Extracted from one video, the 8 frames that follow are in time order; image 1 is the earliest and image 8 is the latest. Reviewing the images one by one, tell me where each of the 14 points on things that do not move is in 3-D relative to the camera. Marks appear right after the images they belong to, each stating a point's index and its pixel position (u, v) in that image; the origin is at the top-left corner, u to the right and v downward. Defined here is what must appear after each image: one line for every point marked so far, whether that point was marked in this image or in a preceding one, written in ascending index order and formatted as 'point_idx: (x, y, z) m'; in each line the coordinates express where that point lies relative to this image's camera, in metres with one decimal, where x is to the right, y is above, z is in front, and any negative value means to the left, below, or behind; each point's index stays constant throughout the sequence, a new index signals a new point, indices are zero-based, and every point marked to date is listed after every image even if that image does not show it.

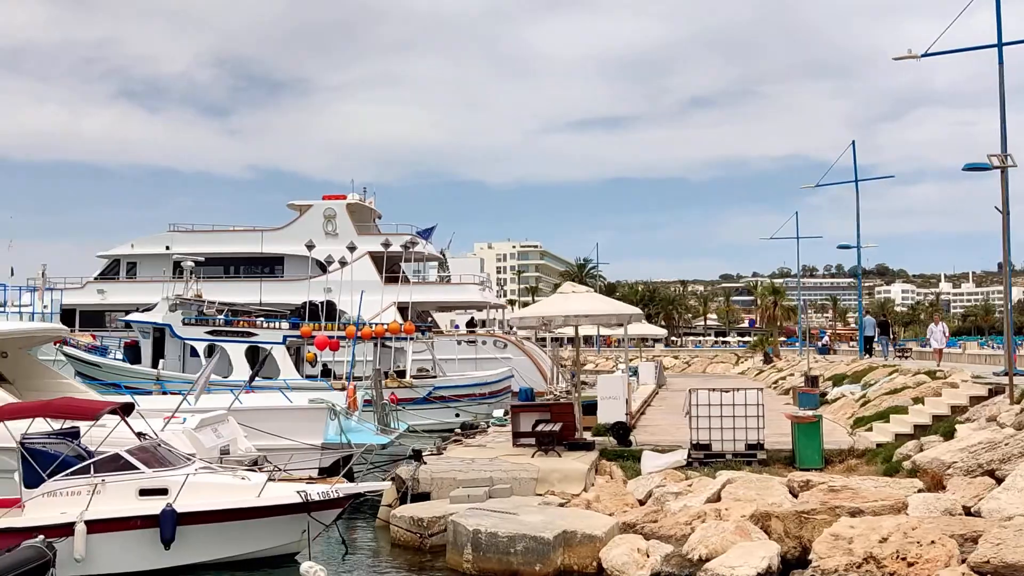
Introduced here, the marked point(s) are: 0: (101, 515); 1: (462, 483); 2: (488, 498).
0: (-2.7, -1.5, +7.4) m
1: (-0.4, -1.7, +9.7) m
2: (-0.2, -1.8, +9.4) m
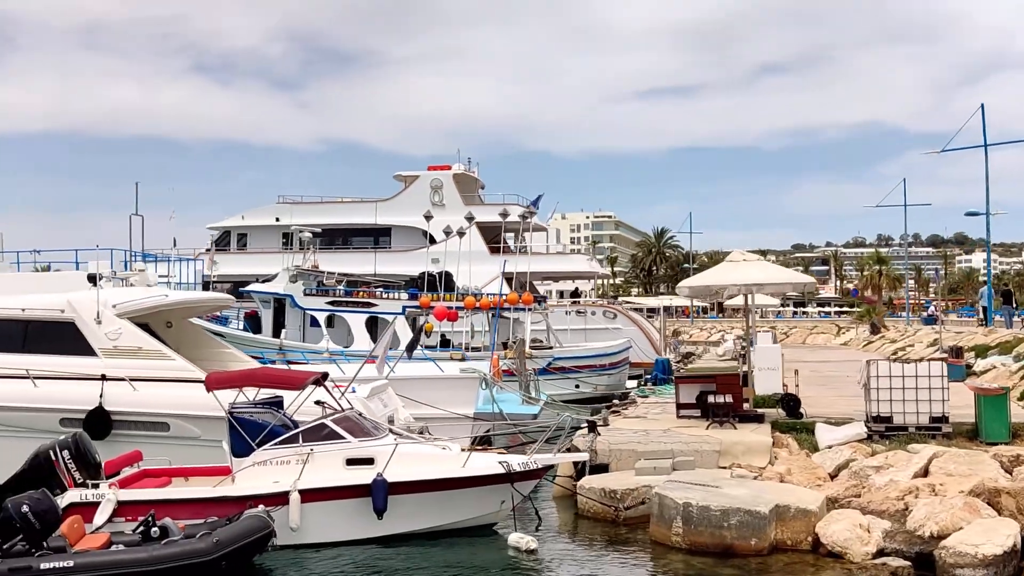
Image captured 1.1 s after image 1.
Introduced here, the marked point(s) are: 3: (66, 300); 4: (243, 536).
0: (-1.3, -1.3, +7.4) m
1: (+1.1, -1.4, +9.5) m
2: (+1.3, -1.5, +9.2) m
3: (-4.2, -0.1, +10.4) m
4: (-1.6, -1.5, +6.8) m
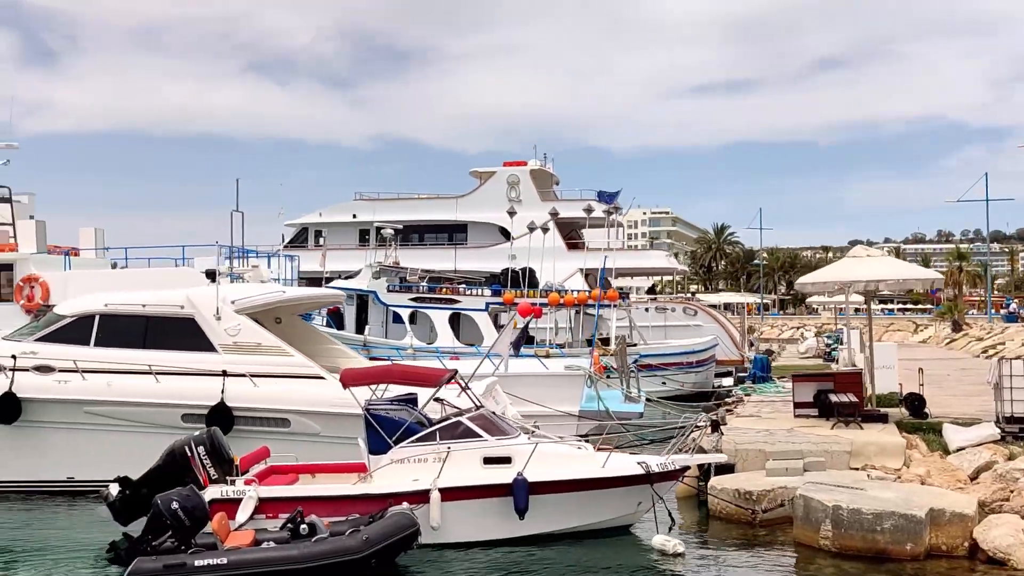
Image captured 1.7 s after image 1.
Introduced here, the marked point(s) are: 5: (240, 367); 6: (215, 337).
0: (-0.4, -1.3, +7.3) m
1: (+2.2, -1.4, +9.3) m
2: (+2.4, -1.5, +9.0) m
3: (-3.1, -0.1, +10.5) m
4: (-0.7, -1.5, +6.7) m
5: (-2.5, -0.7, +10.3) m
6: (-2.8, -0.5, +10.4) m
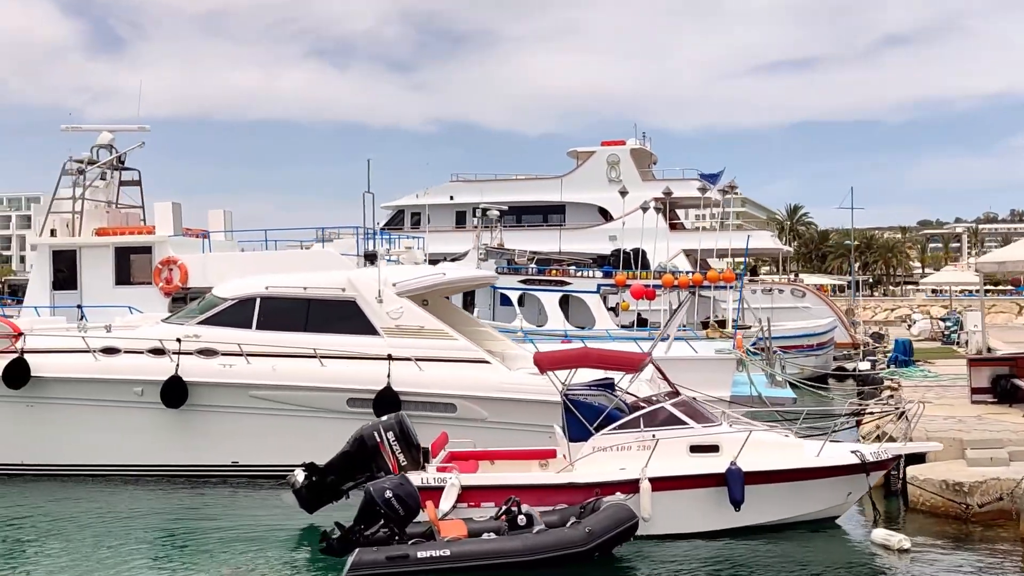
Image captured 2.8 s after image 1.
0: (+1.0, -1.2, +7.0) m
1: (+3.6, -1.2, +8.8) m
2: (+3.8, -1.3, +8.5) m
3: (-1.5, +0.1, +10.3) m
4: (+0.6, -1.4, +6.4) m
5: (-1.0, -0.6, +10.1) m
6: (-1.2, -0.3, +10.2) m
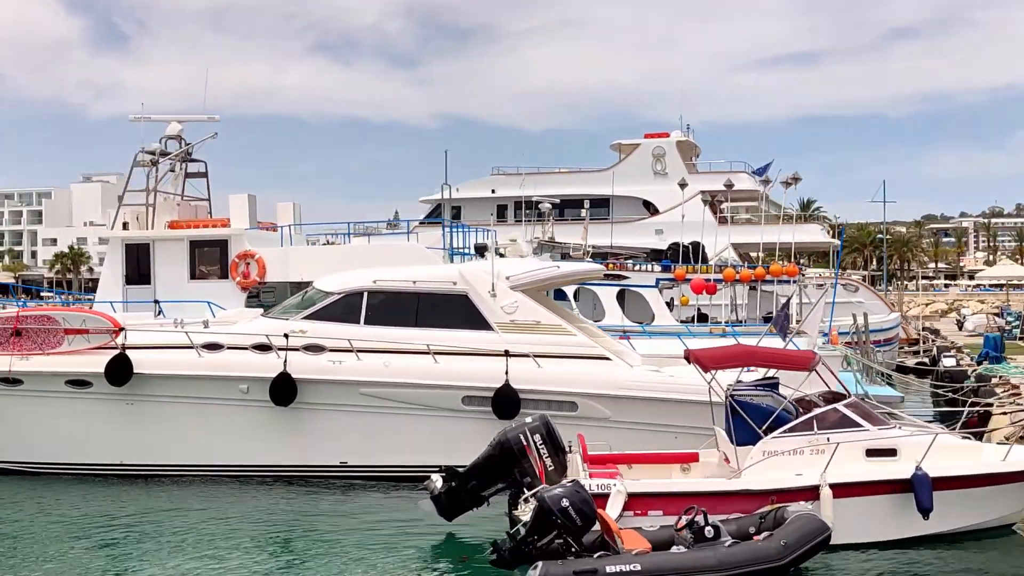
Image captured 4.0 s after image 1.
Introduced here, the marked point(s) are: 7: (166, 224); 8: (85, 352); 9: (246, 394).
0: (+2.0, -1.1, +6.5) m
1: (+4.7, -1.2, +8.4) m
2: (+4.8, -1.3, +8.0) m
3: (-0.5, +0.2, +9.9) m
4: (+1.6, -1.3, +6.0) m
5: (+0.1, -0.5, +9.7) m
6: (-0.2, -0.2, +9.8) m
7: (-4.6, +0.9, +14.9) m
8: (-3.8, -0.6, +10.0) m
9: (-2.3, -0.9, +9.7) m
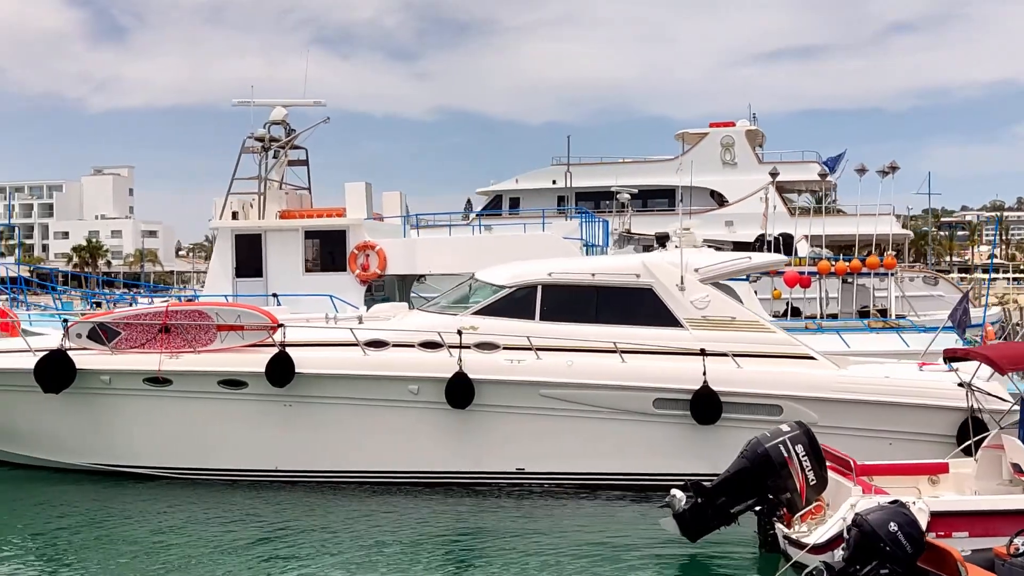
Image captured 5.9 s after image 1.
0: (+3.5, -1.1, +5.8) m
1: (+6.2, -1.1, +7.6) m
2: (+6.4, -1.2, +7.2) m
3: (+1.1, +0.2, +9.1) m
4: (+3.1, -1.3, +5.2) m
5: (+1.6, -0.4, +8.9) m
6: (+1.4, -0.2, +9.1) m
7: (-3.0, +0.9, +14.2) m
8: (-2.3, -0.5, +9.3) m
9: (-0.8, -0.9, +9.0) m
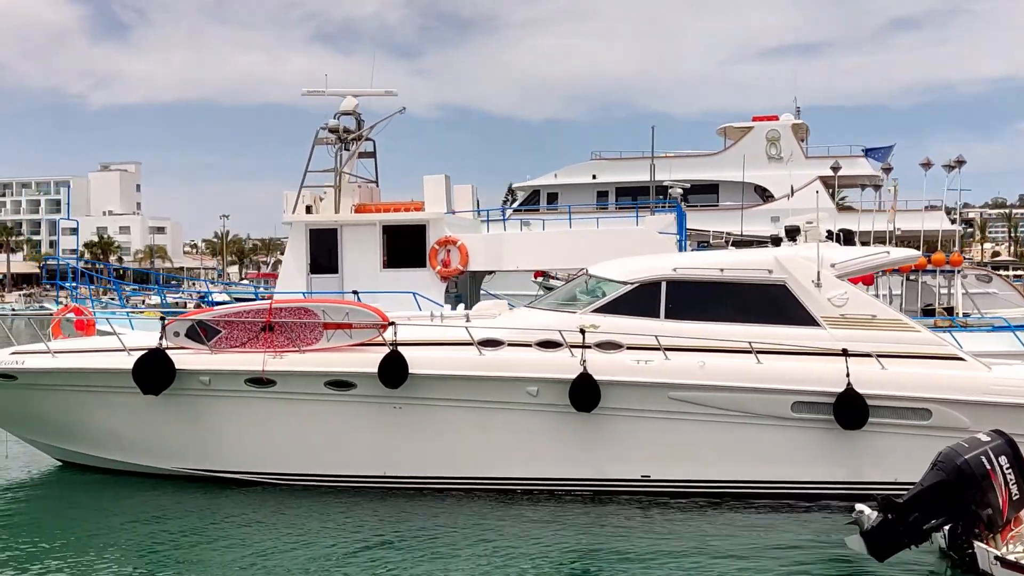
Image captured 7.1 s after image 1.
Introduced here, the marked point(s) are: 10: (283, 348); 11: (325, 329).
0: (+4.4, -1.1, +5.2) m
1: (+7.1, -1.1, +7.0) m
2: (+7.3, -1.2, +6.6) m
3: (+2.0, +0.2, +8.6) m
4: (+4.0, -1.3, +4.7) m
5: (+2.6, -0.4, +8.4) m
6: (+2.3, -0.1, +8.5) m
7: (-2.0, +1.0, +13.7) m
8: (-1.3, -0.5, +8.8) m
9: (+0.2, -0.8, +8.5) m
10: (-1.8, -0.5, +8.8) m
11: (-1.5, -0.3, +8.8) m
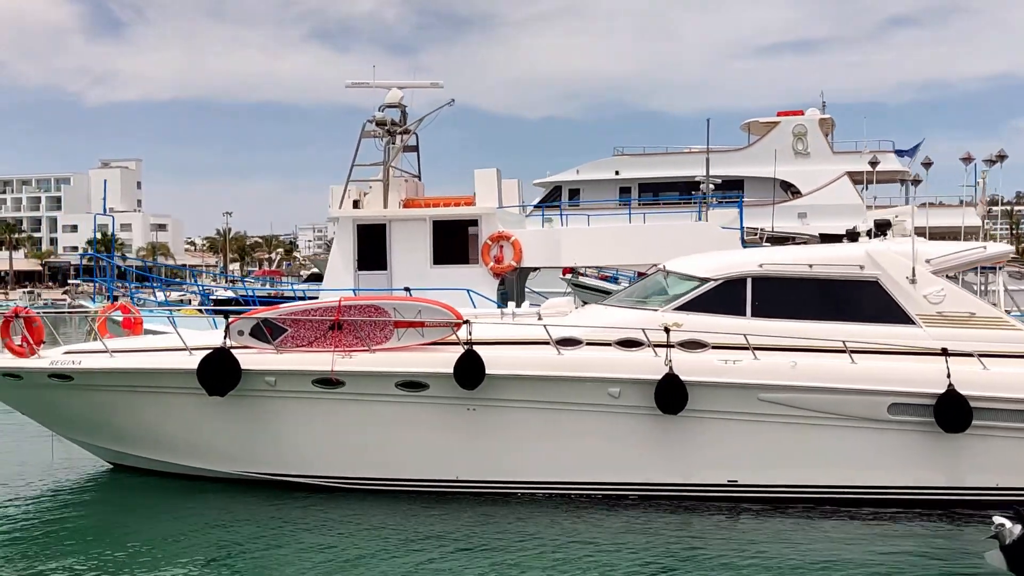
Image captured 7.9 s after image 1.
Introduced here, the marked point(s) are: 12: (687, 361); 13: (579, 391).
0: (+5.0, -1.0, +4.9) m
1: (+7.7, -1.1, +6.6) m
2: (+7.9, -1.2, +6.3) m
3: (+2.6, +0.3, +8.3) m
4: (+4.6, -1.3, +4.3) m
5: (+3.2, -0.4, +8.0) m
6: (+2.9, -0.1, +8.2) m
7: (-1.4, +1.0, +13.3) m
8: (-0.7, -0.5, +8.4) m
9: (+0.8, -0.8, +8.1) m
10: (-1.2, -0.4, +8.5) m
11: (-0.9, -0.3, +8.5) m
12: (+1.3, -0.5, +8.0) m
13: (+0.5, -0.8, +8.1) m
